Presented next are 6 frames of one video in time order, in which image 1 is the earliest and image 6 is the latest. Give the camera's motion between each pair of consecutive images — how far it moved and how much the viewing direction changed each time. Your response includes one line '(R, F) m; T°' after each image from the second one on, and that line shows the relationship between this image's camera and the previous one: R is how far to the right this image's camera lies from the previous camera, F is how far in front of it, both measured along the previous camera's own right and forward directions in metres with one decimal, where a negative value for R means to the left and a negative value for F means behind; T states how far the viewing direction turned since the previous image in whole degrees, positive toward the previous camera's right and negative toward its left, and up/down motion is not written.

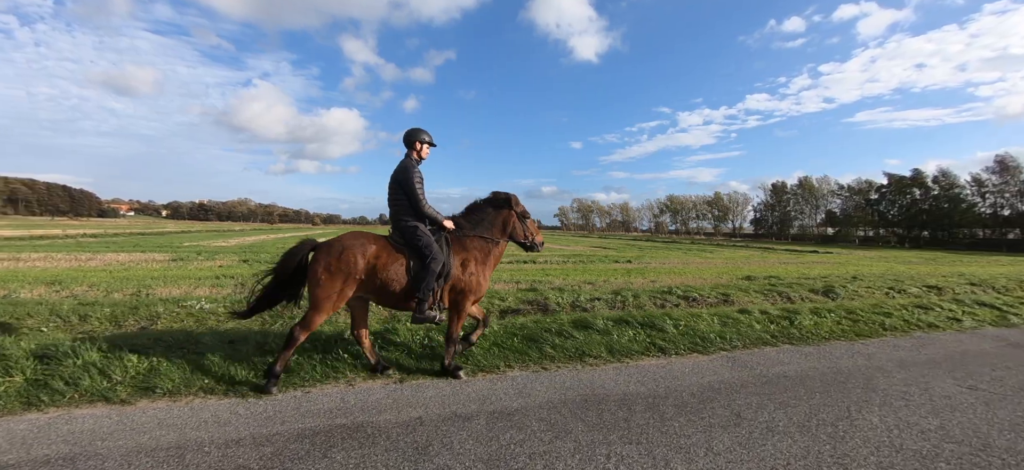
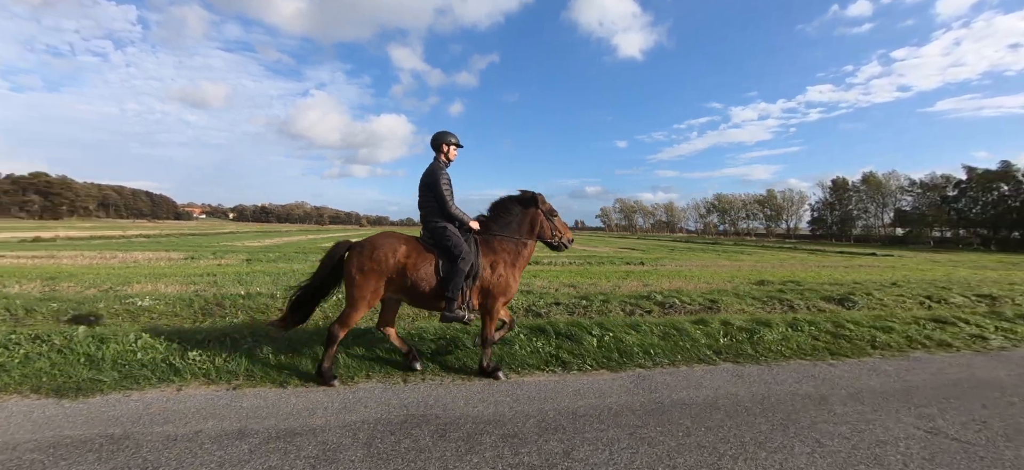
(+1.6, +0.4) m; -6°
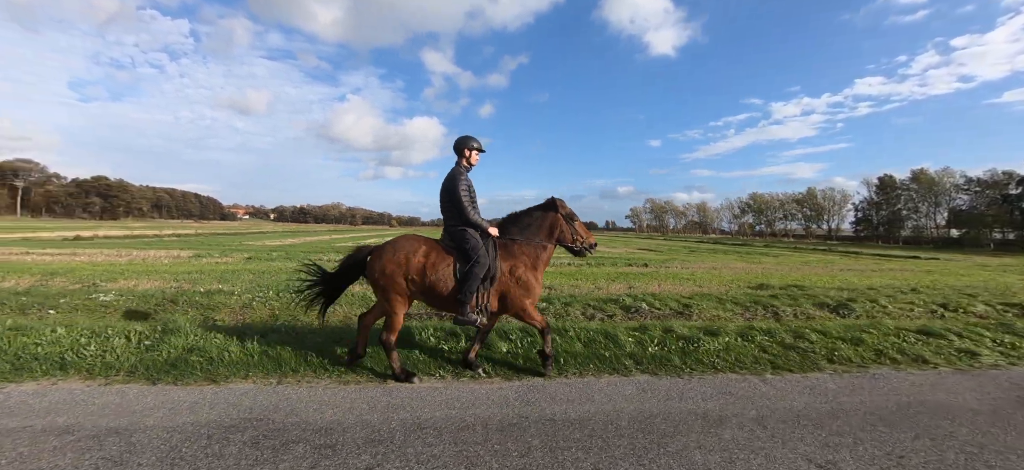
(+1.3, +0.2) m; -4°
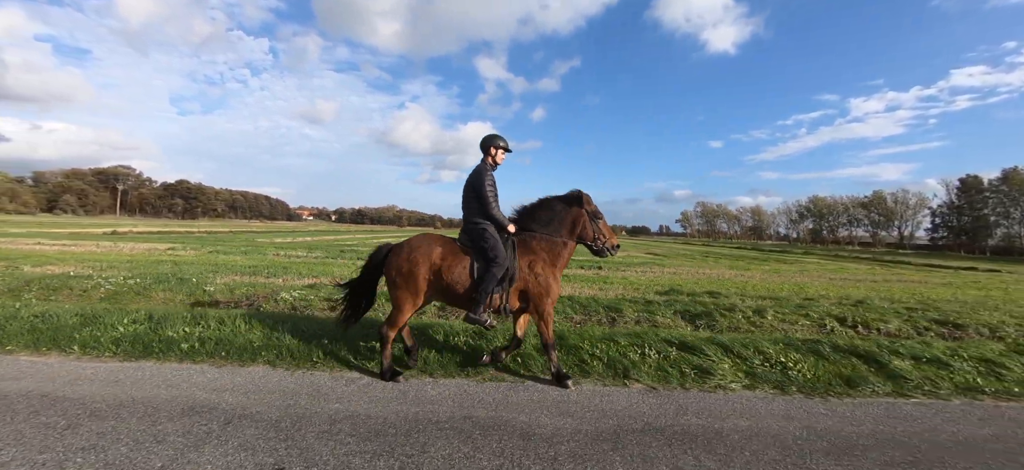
(+4.1, +0.4) m; -8°
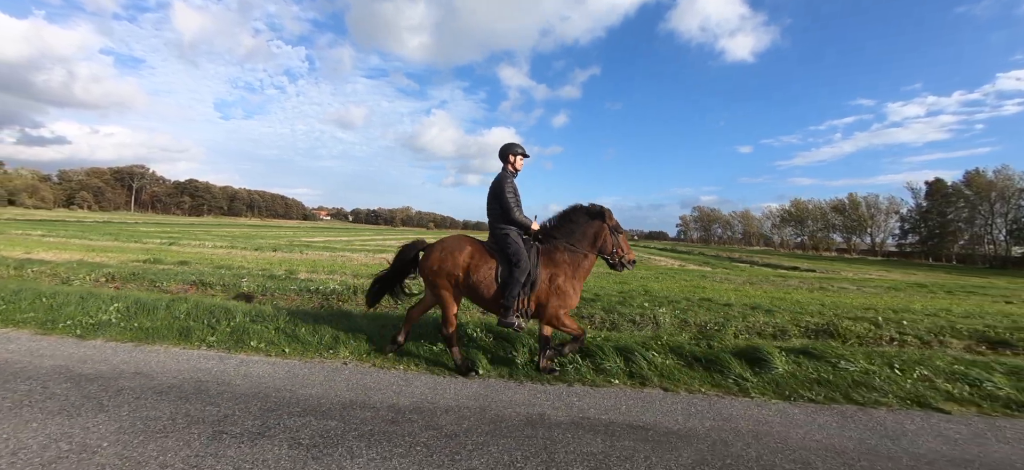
(+16.5, -0.3) m; -7°
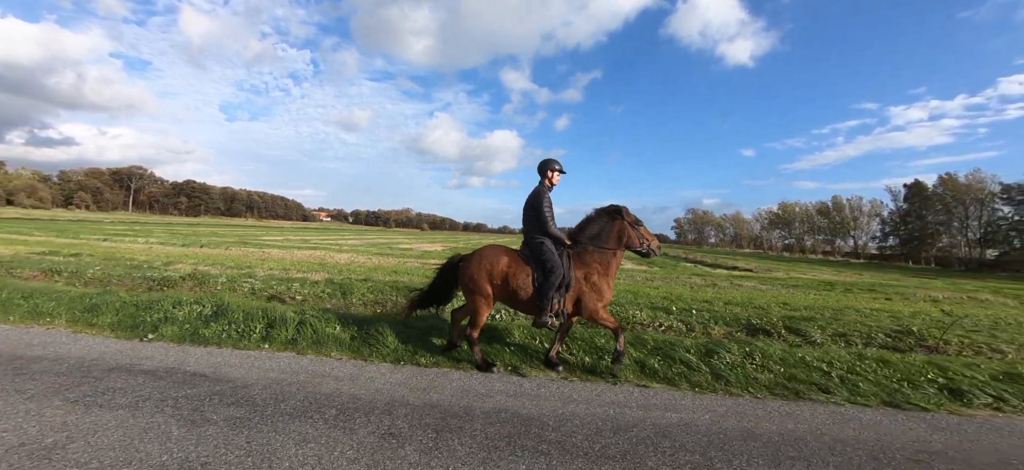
(+5.5, -0.9) m; -1°
